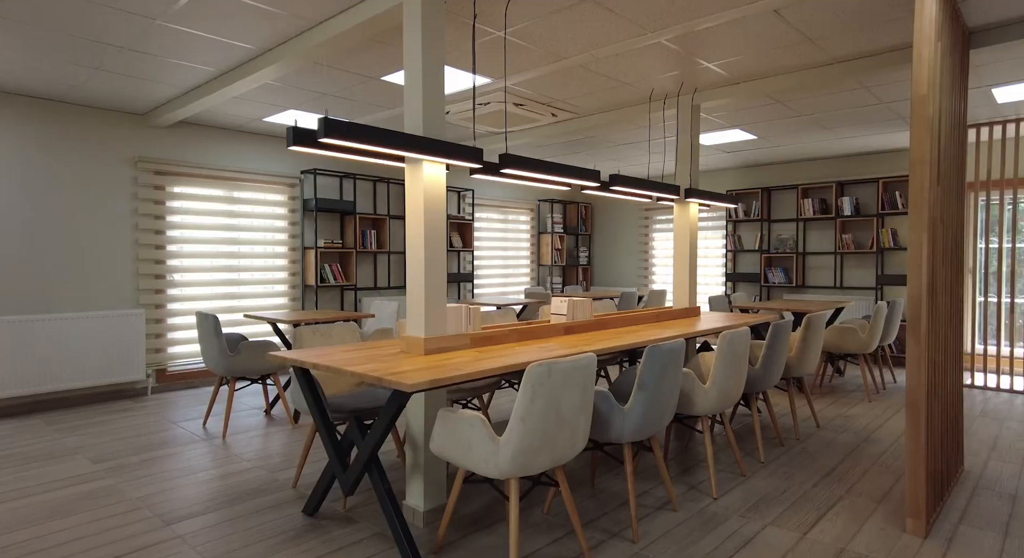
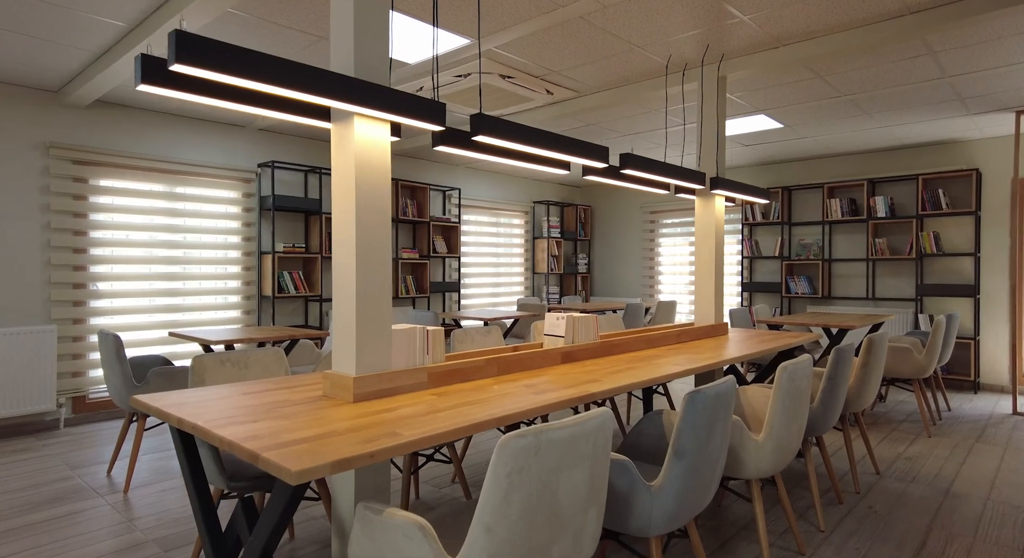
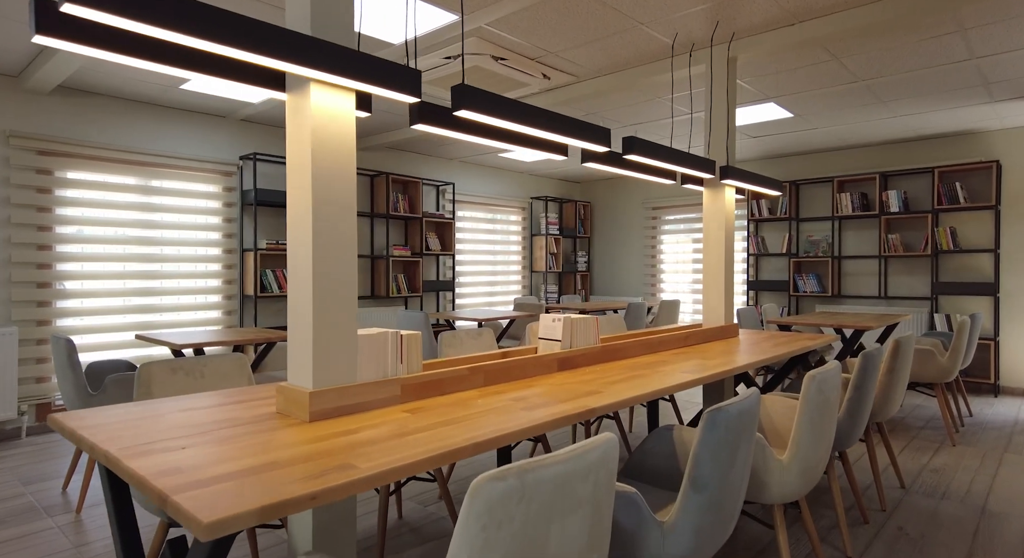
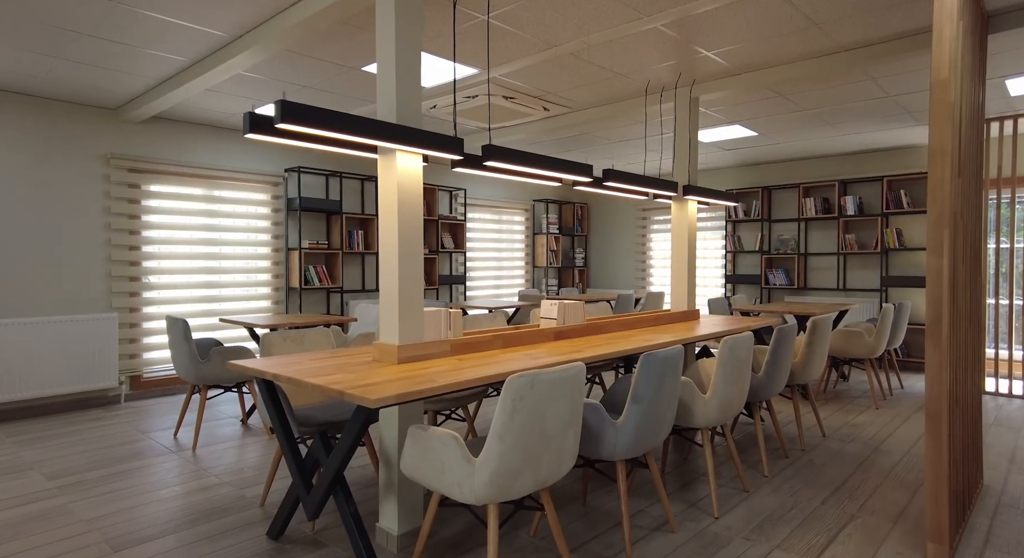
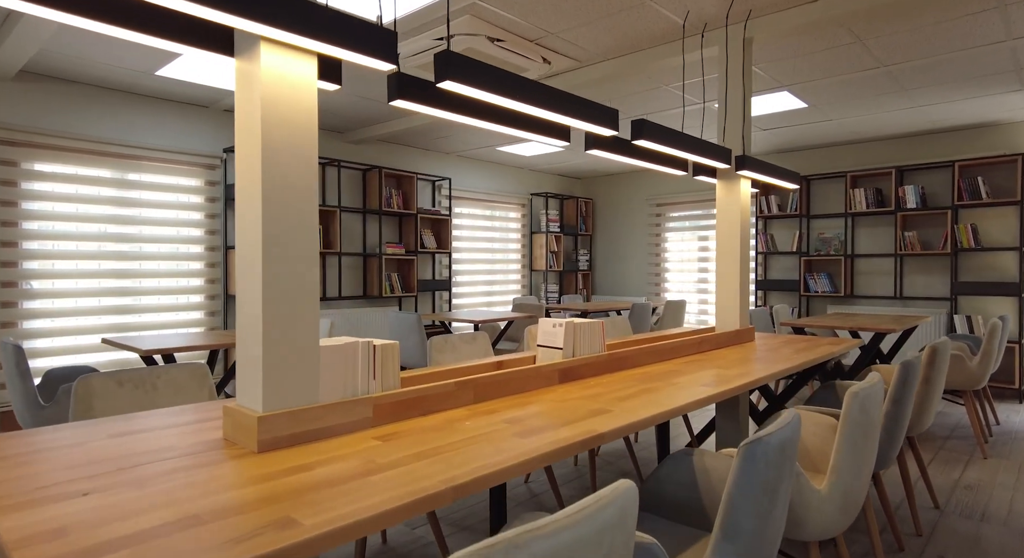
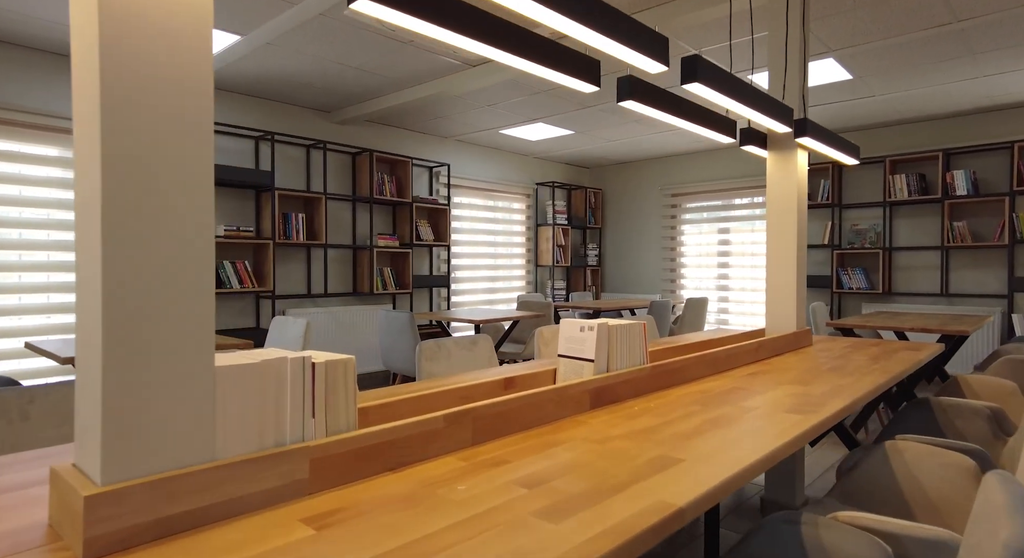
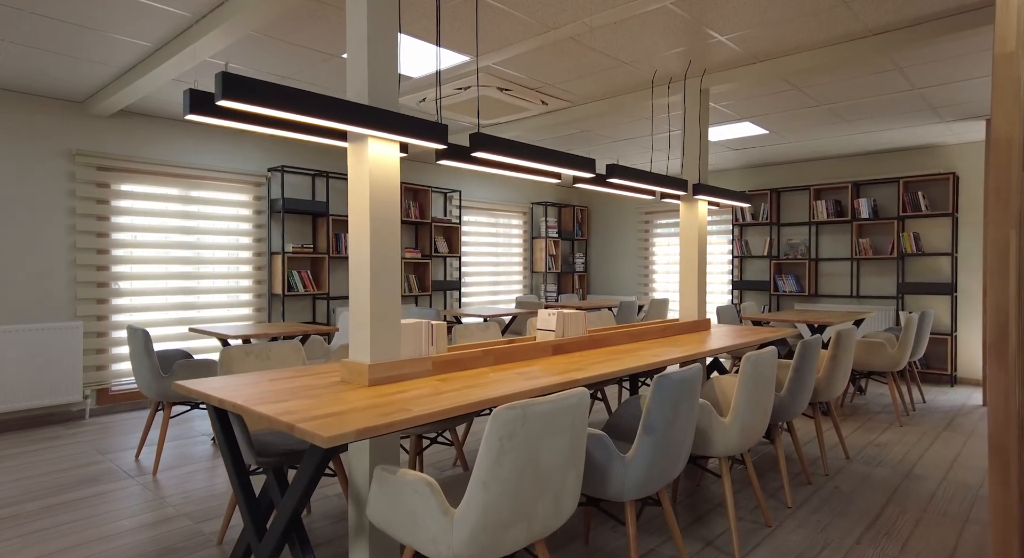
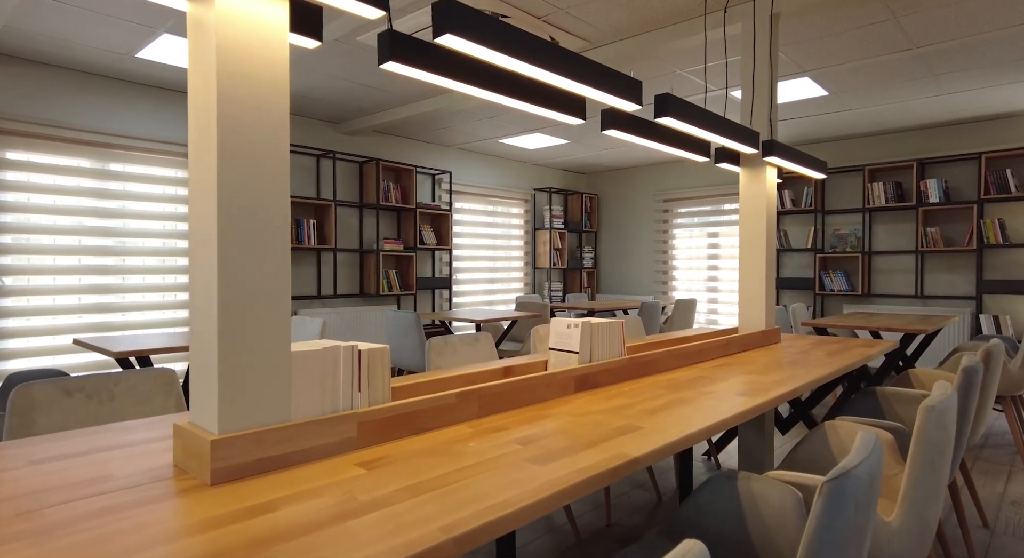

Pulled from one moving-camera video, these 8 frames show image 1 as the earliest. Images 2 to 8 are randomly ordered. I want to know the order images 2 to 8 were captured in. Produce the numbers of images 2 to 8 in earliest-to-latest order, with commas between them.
4, 7, 2, 3, 5, 8, 6
